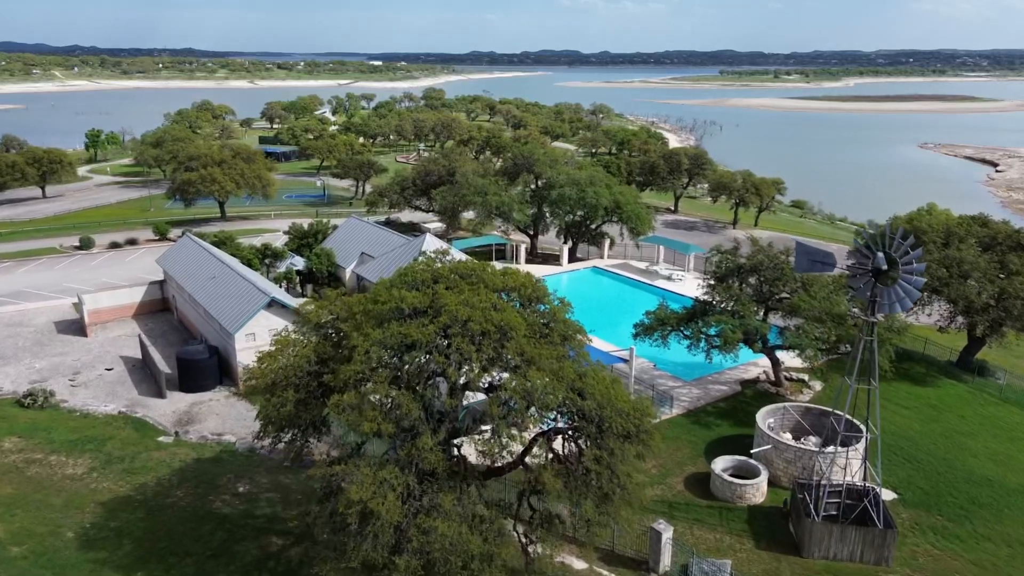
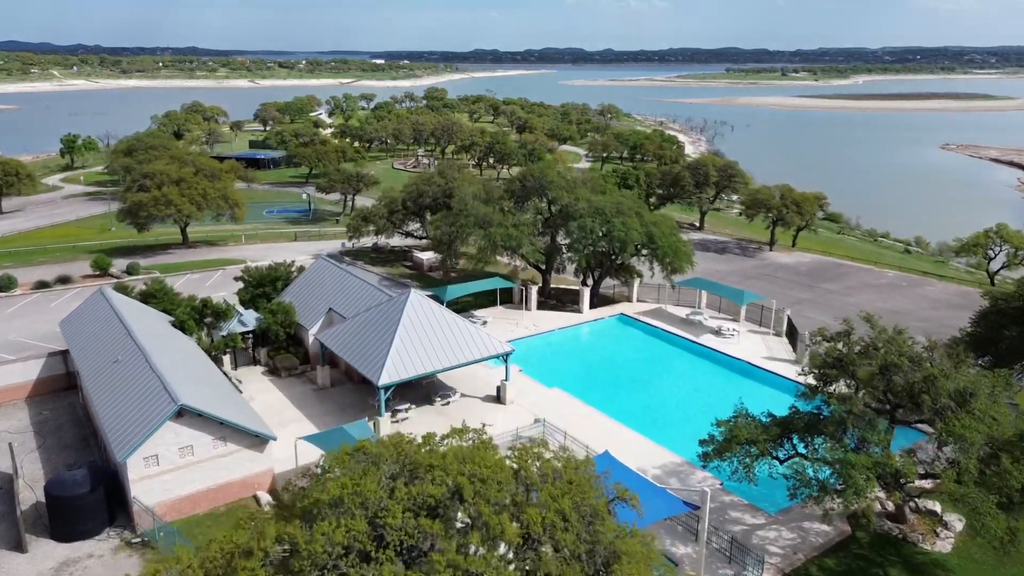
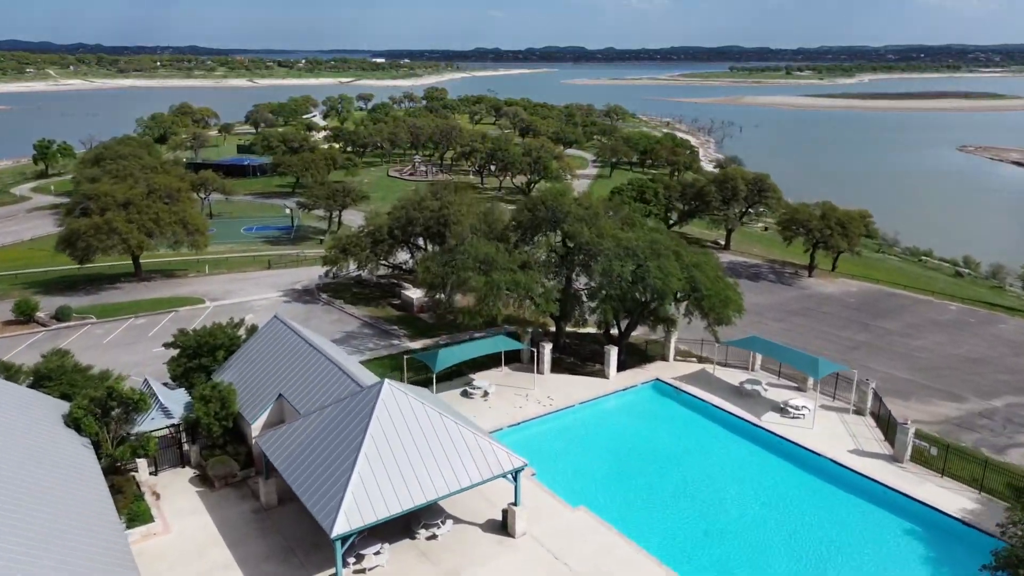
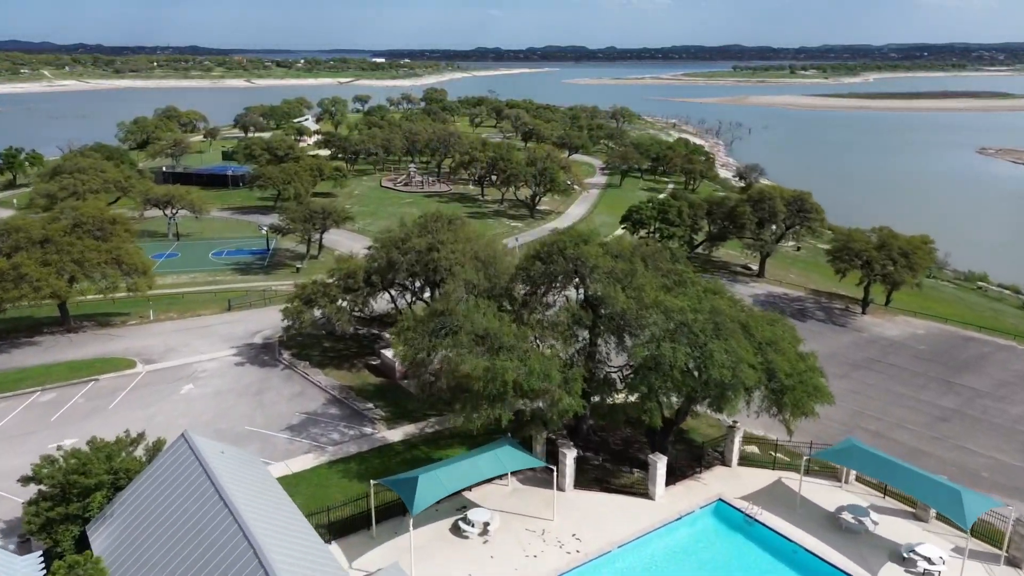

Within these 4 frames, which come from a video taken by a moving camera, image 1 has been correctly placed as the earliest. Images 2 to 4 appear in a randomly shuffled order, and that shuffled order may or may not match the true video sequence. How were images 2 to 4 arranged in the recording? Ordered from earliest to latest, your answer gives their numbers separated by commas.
2, 3, 4
